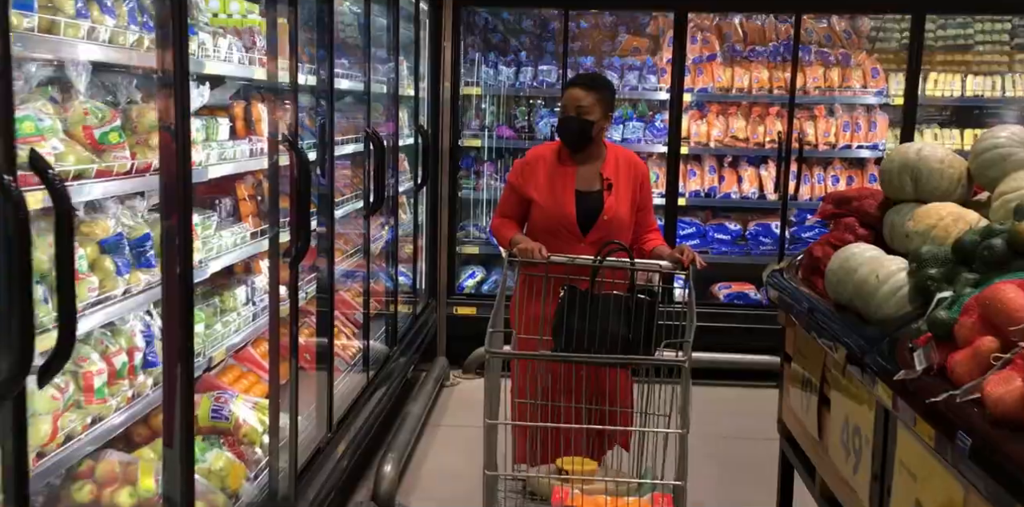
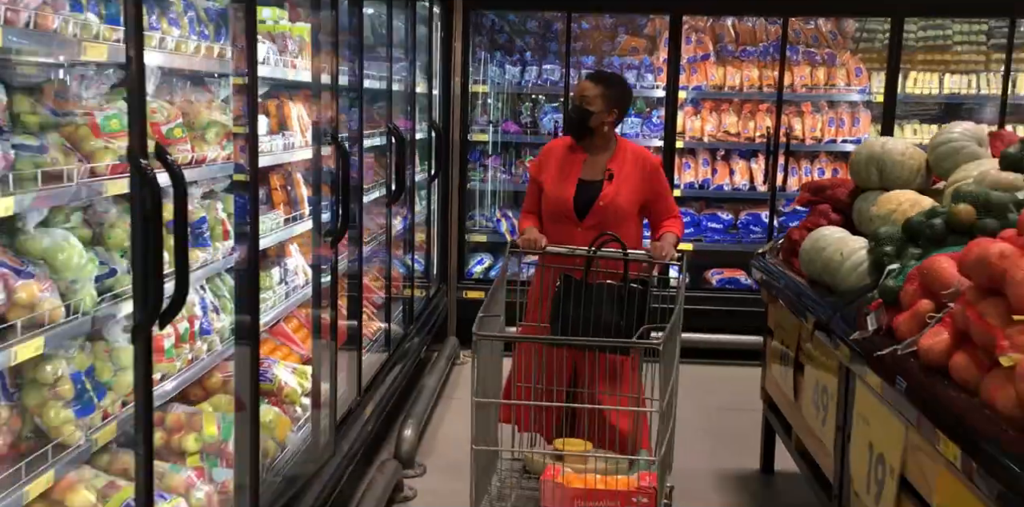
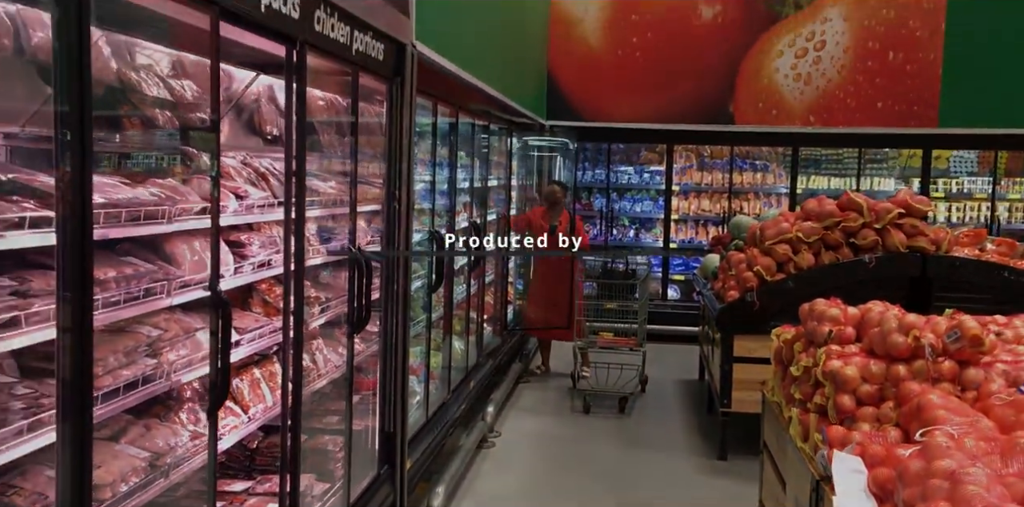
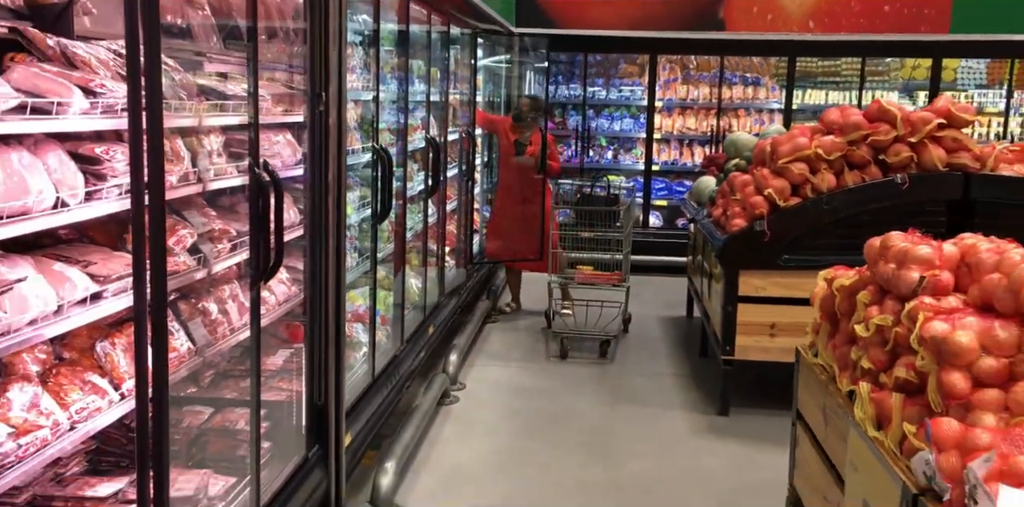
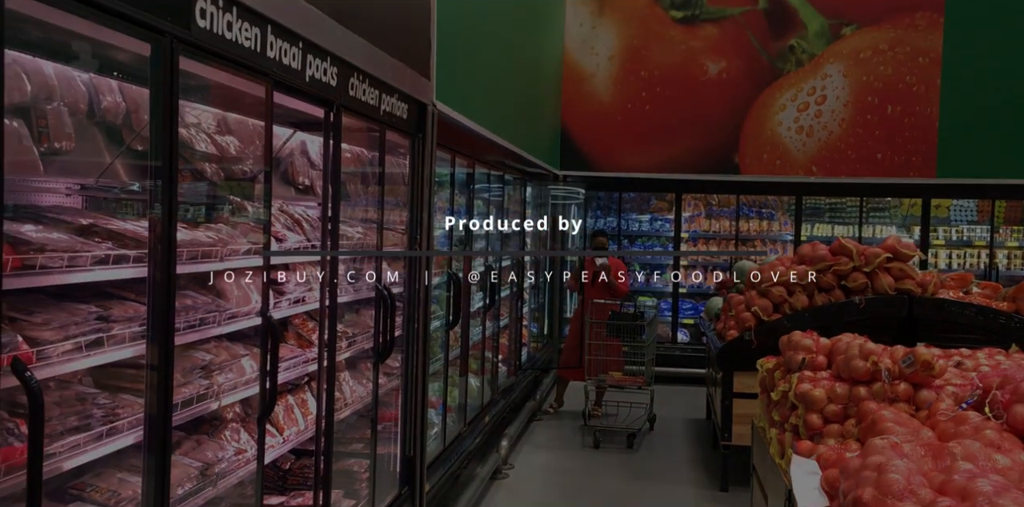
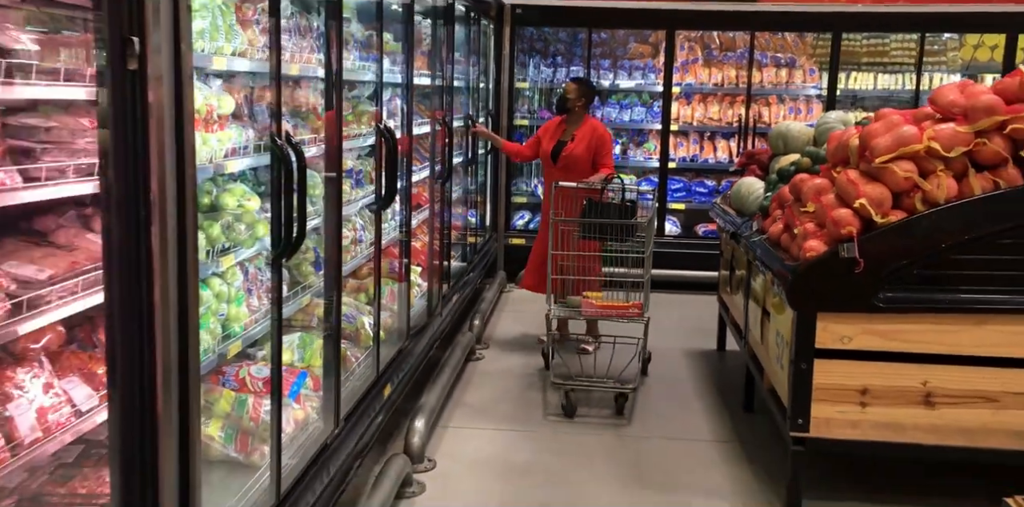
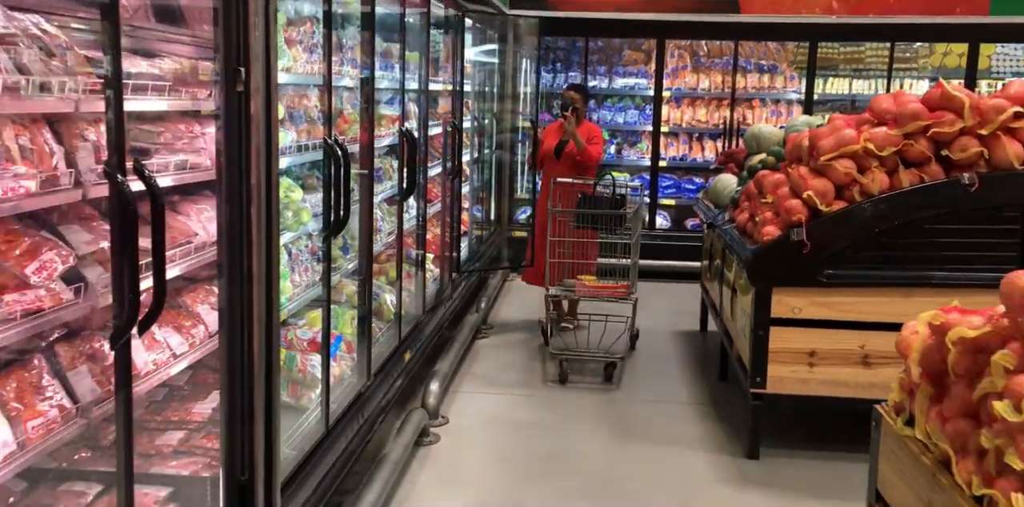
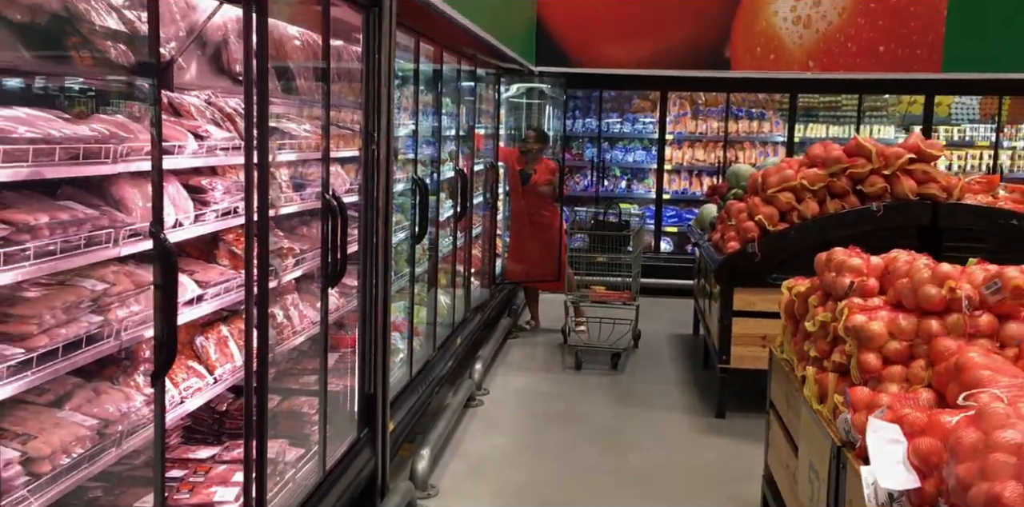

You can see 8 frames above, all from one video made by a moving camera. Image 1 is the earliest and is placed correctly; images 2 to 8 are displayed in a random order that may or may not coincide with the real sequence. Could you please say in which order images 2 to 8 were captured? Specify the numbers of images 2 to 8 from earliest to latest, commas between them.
2, 6, 7, 4, 8, 3, 5
